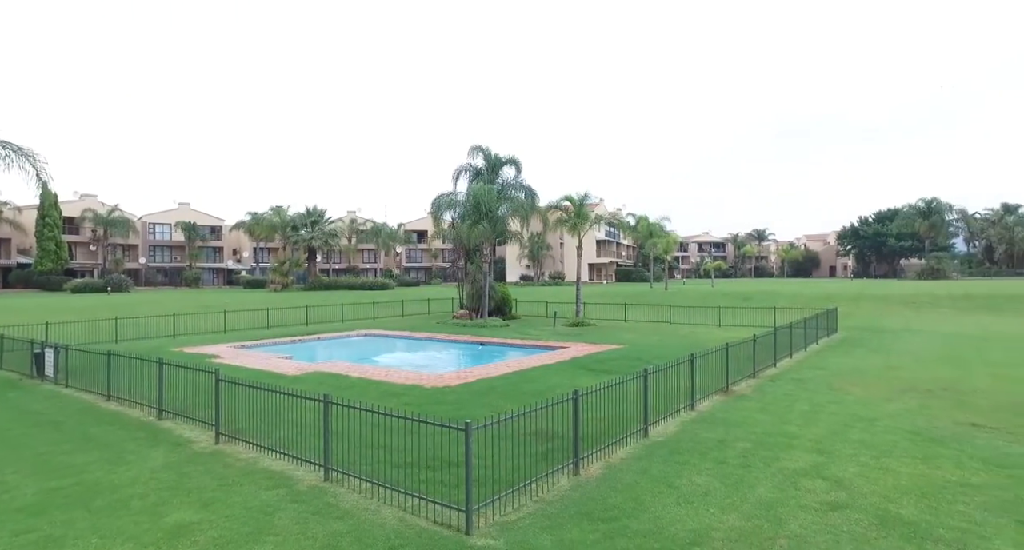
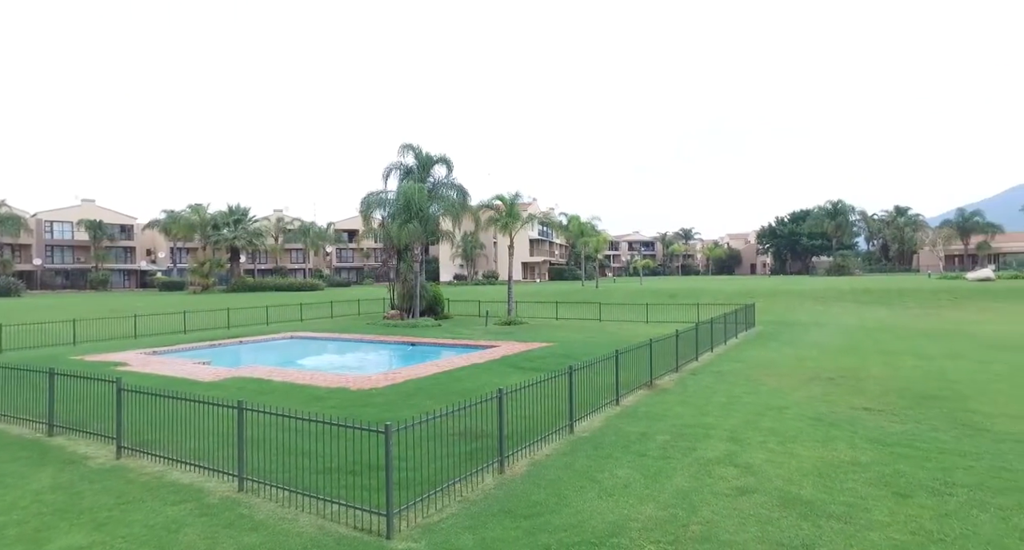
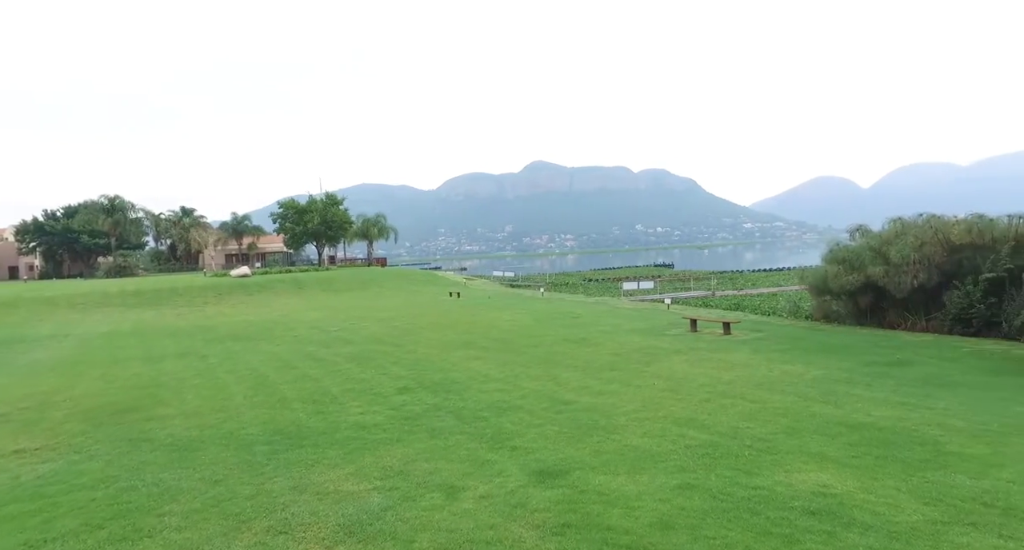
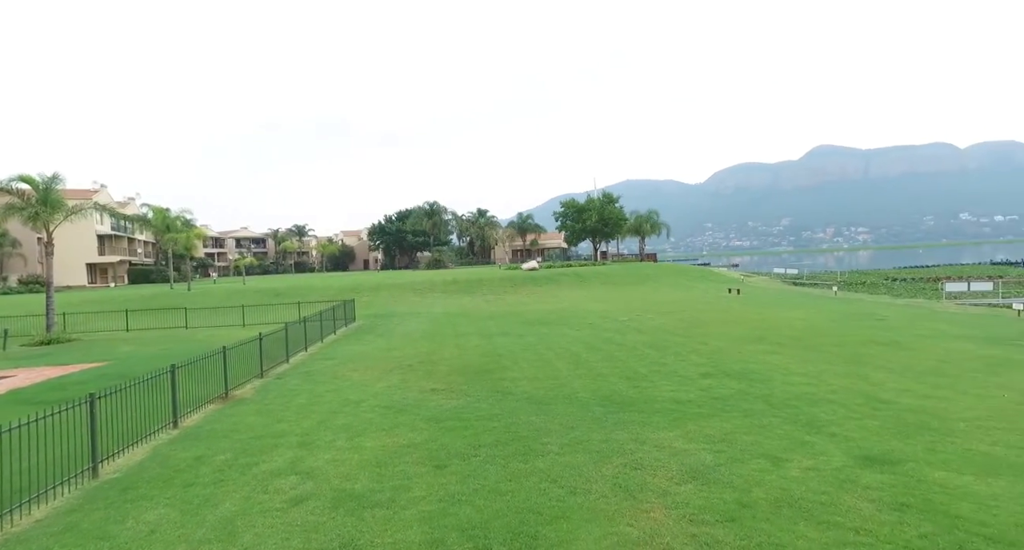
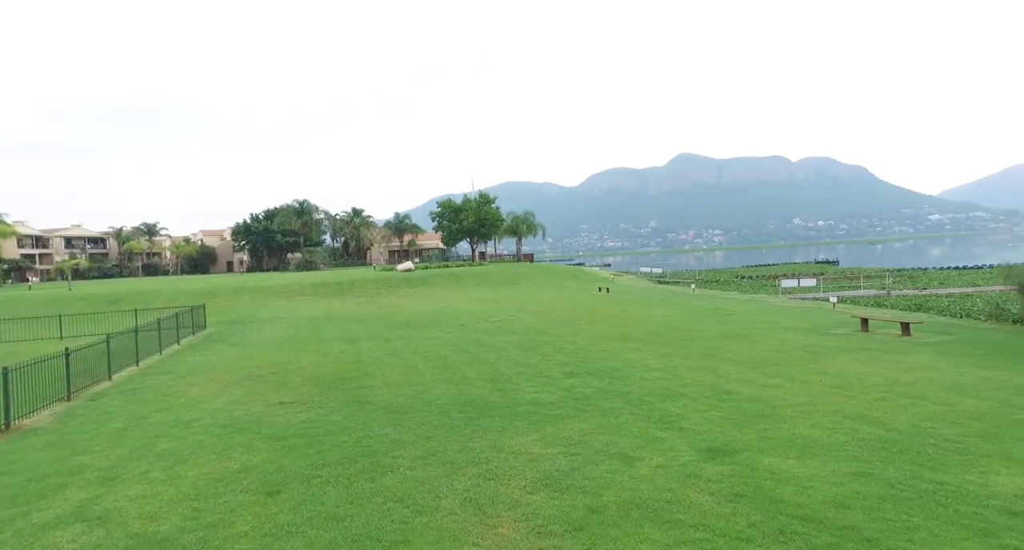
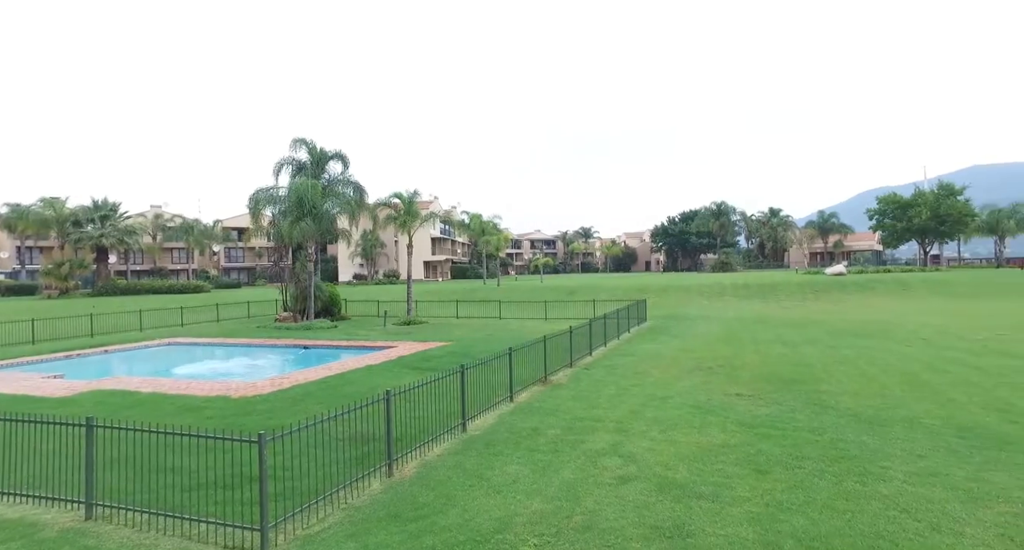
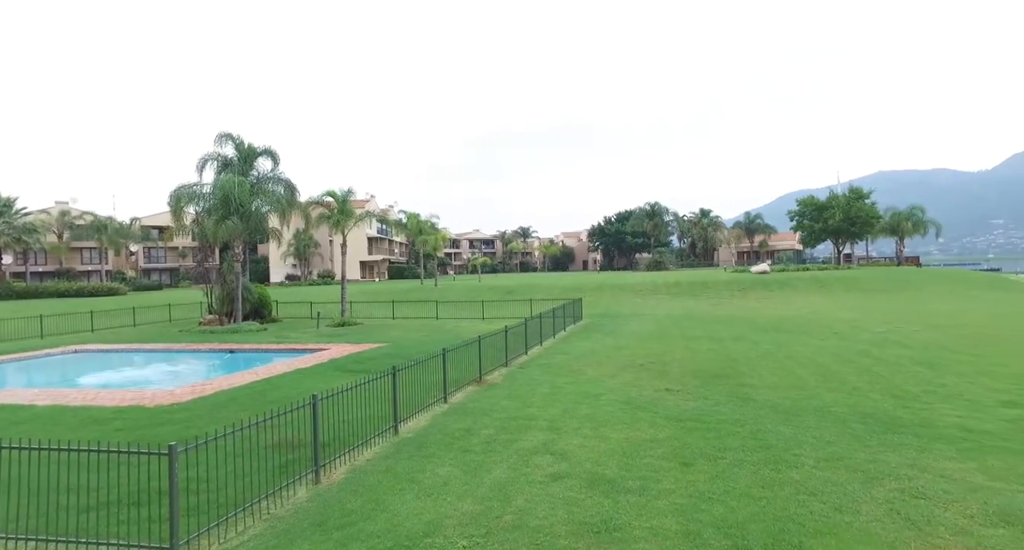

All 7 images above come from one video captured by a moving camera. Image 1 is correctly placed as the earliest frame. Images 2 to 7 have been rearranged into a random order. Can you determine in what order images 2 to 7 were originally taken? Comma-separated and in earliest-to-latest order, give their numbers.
2, 6, 7, 4, 5, 3
